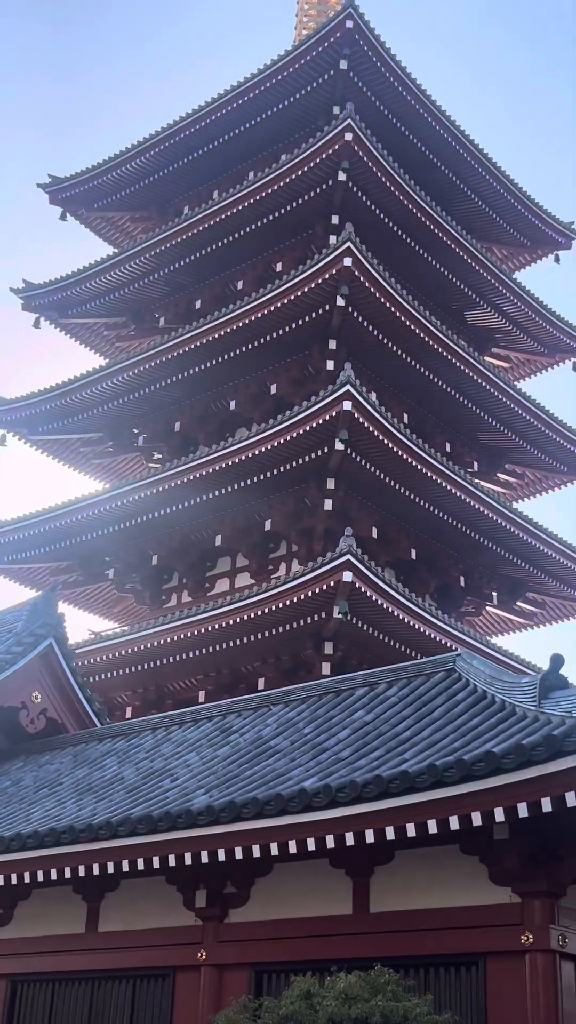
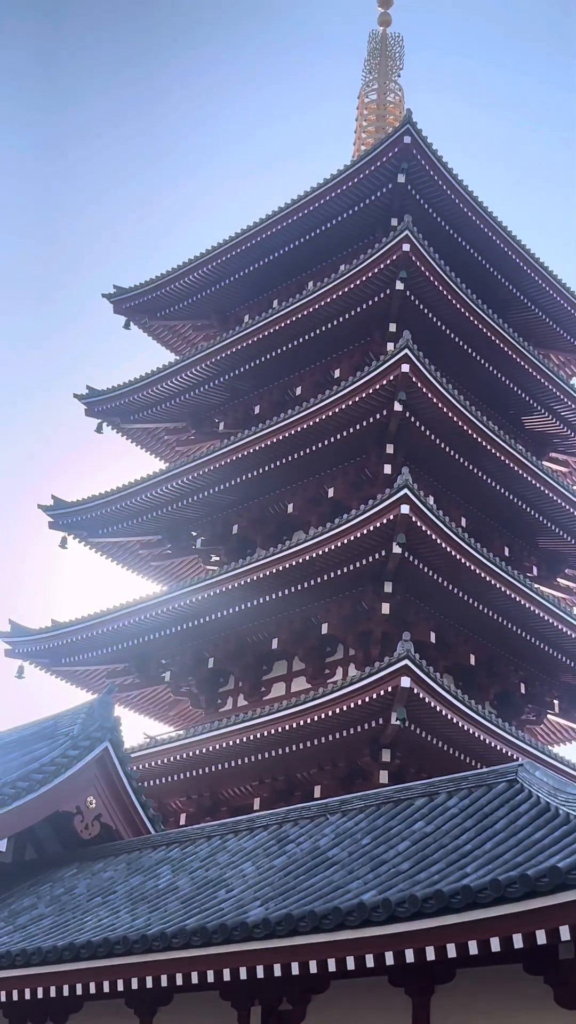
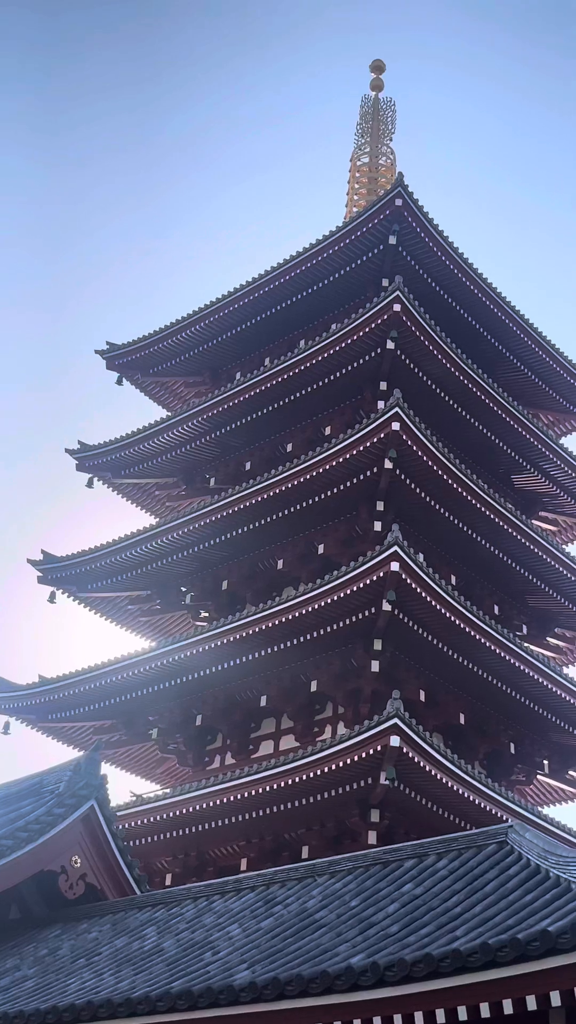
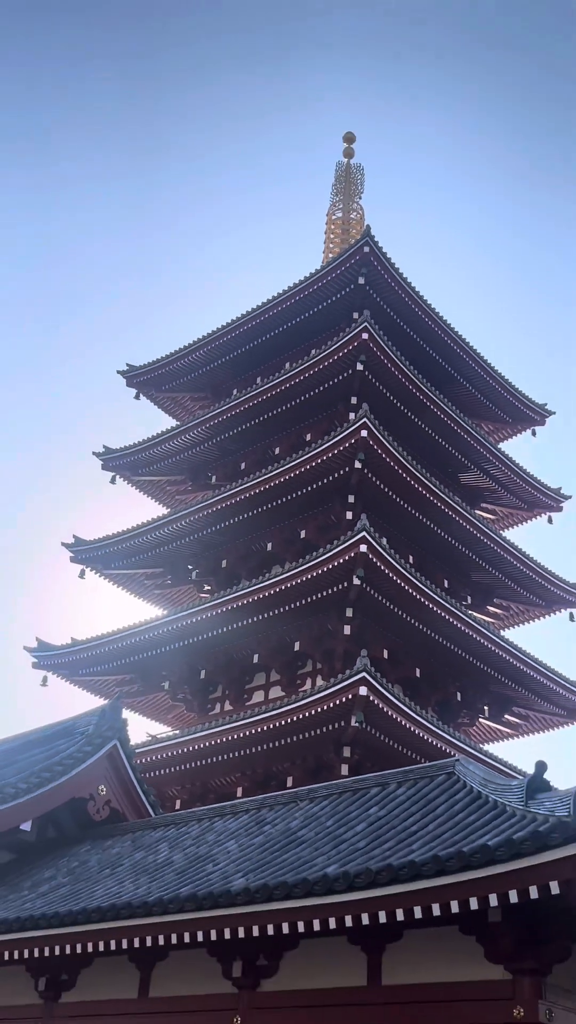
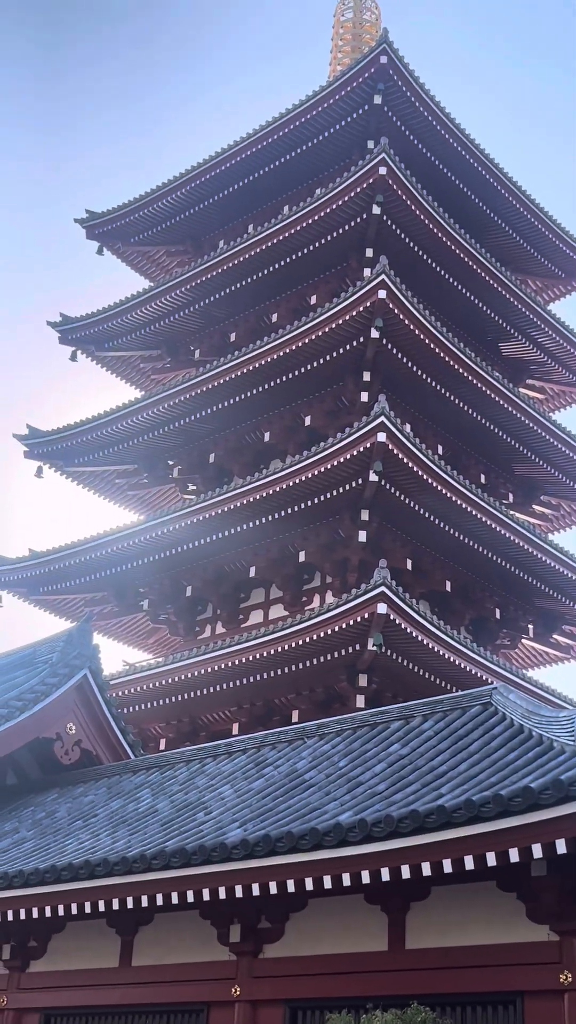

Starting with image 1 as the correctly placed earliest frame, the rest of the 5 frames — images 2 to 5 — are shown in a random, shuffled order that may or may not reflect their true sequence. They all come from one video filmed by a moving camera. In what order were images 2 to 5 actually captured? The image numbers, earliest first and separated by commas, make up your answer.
5, 2, 3, 4
